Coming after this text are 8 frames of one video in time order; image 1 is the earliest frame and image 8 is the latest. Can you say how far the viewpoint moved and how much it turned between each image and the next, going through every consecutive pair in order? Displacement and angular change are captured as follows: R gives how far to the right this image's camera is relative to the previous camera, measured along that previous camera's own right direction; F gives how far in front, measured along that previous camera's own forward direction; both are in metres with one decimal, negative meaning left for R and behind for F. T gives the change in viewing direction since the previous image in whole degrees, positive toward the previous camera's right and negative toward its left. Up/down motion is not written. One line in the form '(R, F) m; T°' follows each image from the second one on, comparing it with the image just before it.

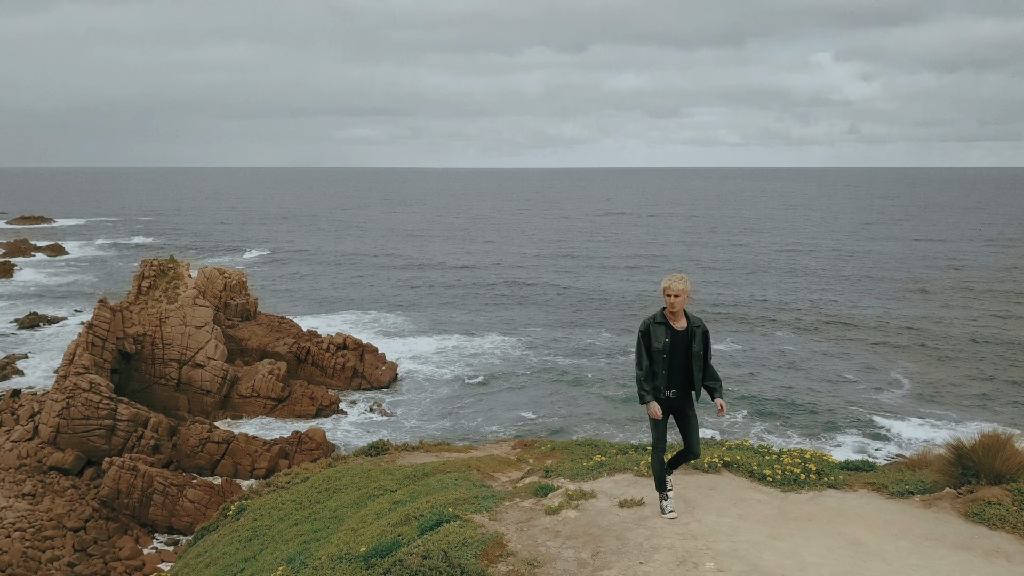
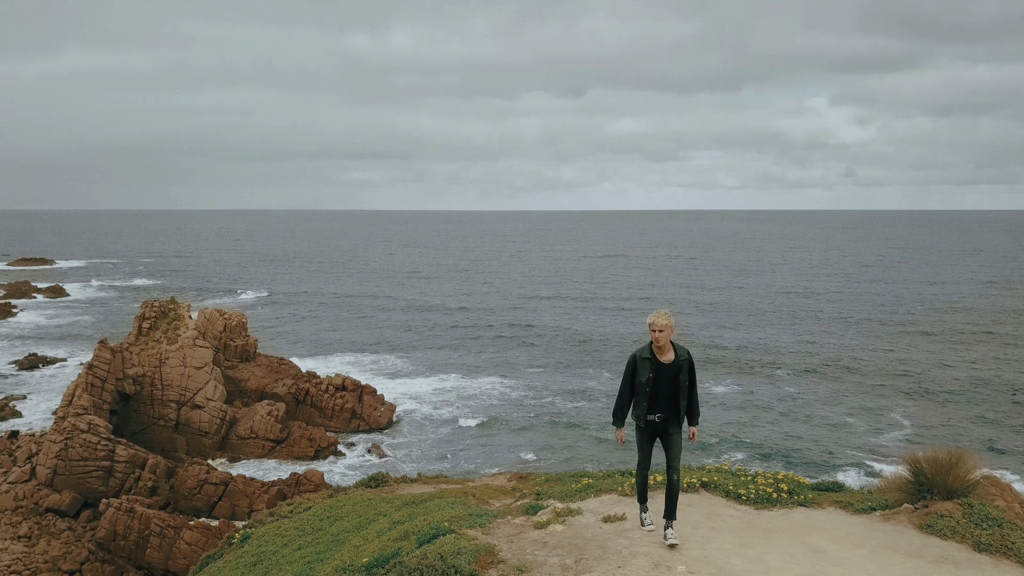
(0.0, -0.2) m; 0°
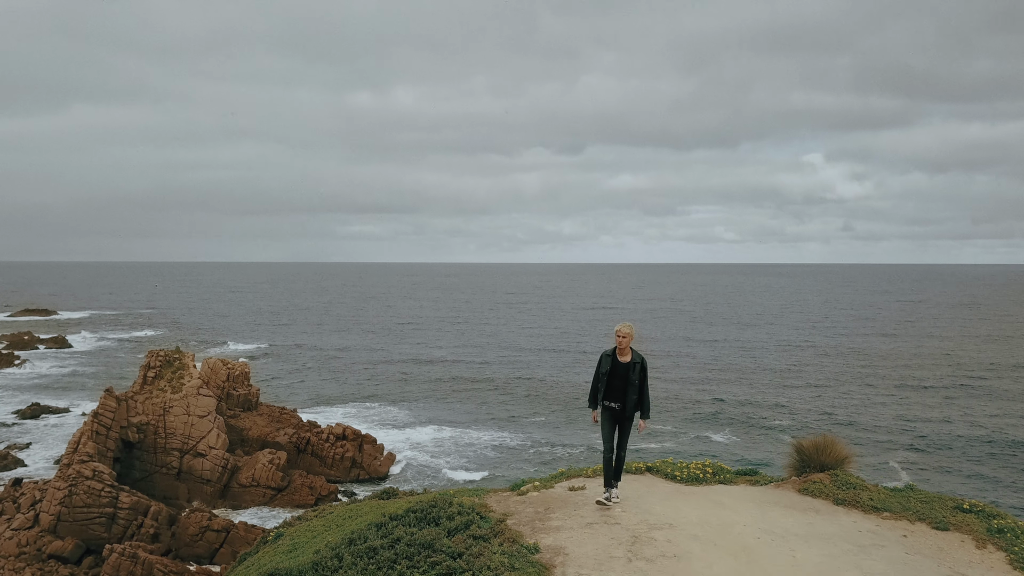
(0.0, -0.6) m; 0°
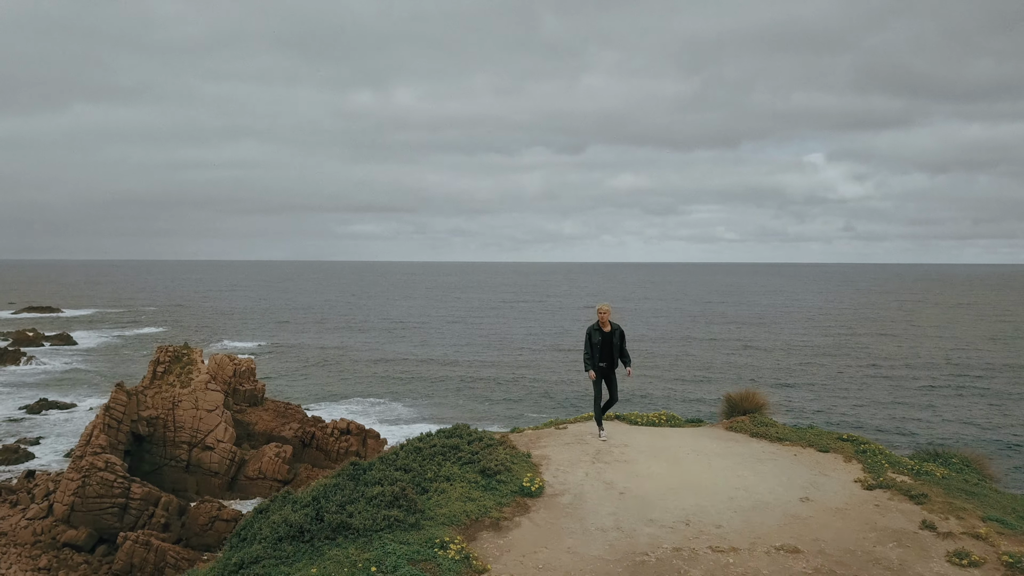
(0.0, -0.4) m; 0°
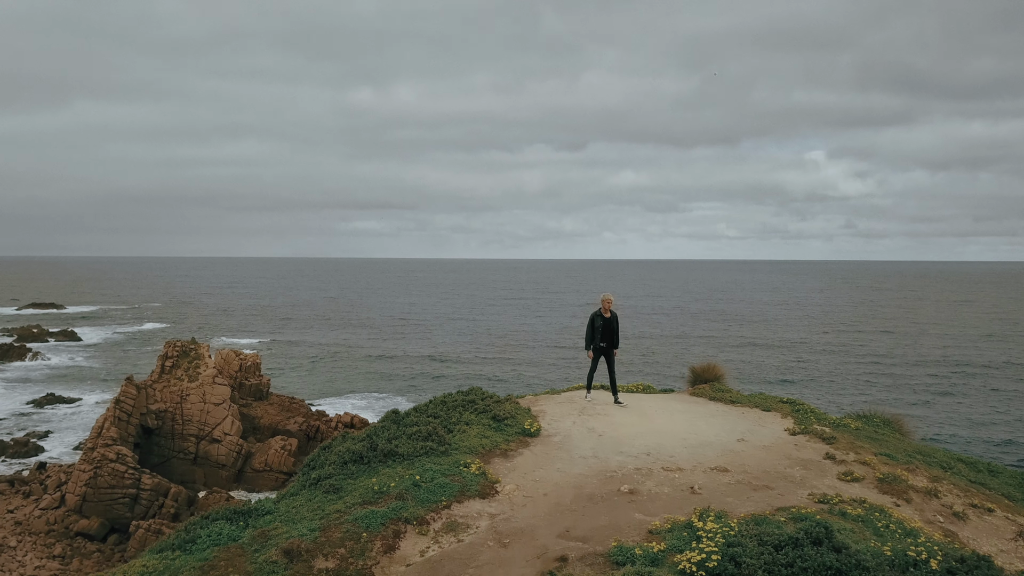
(0.0, -0.4) m; 0°
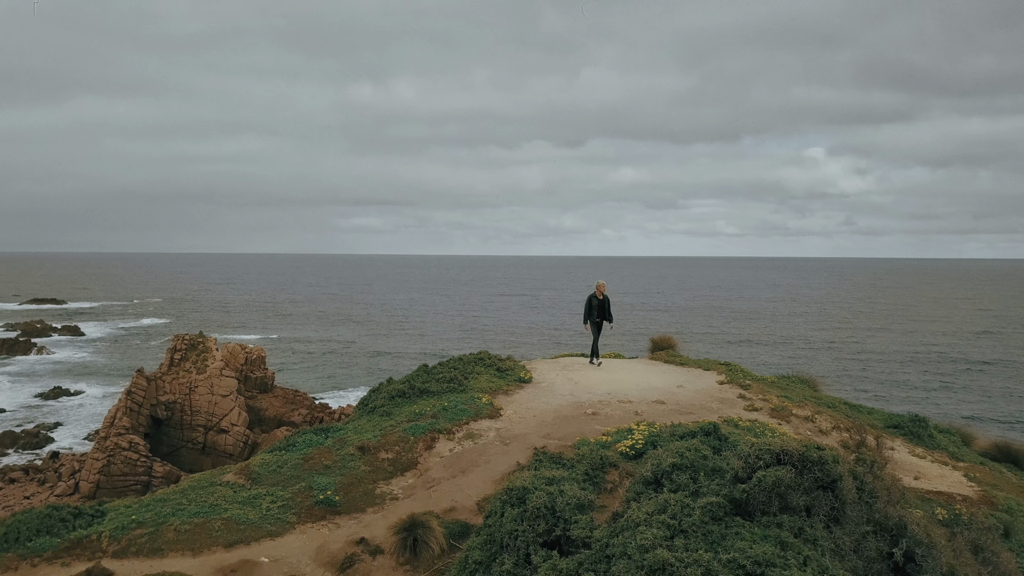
(-0.1, -0.4) m; 0°
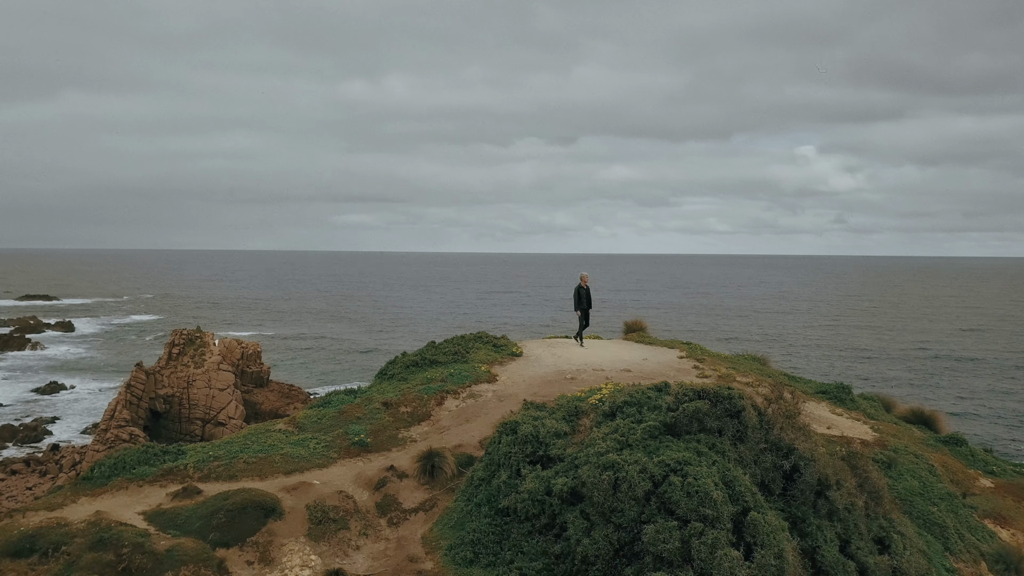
(0.0, -0.5) m; +1°
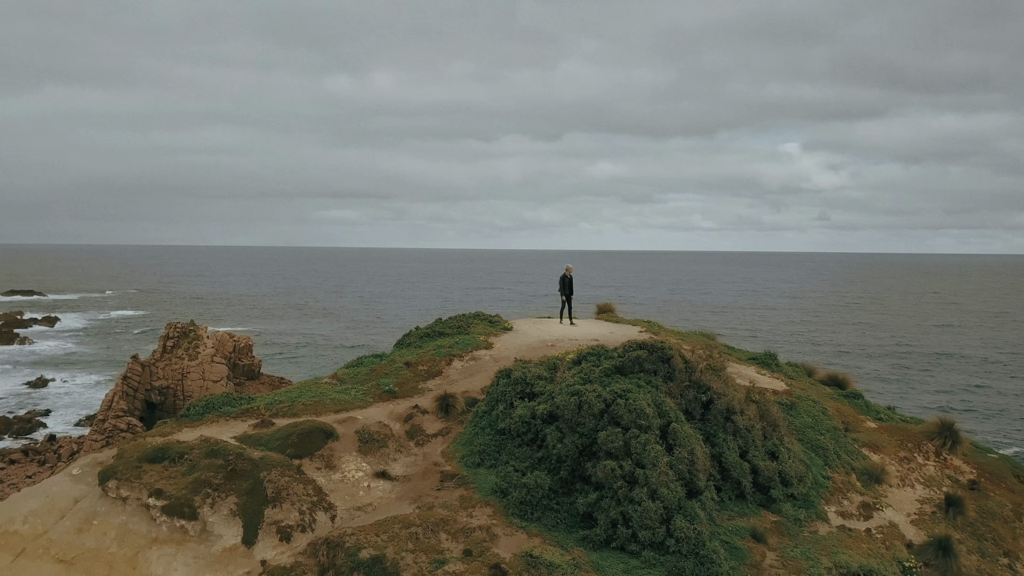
(-0.1, -0.9) m; +1°
